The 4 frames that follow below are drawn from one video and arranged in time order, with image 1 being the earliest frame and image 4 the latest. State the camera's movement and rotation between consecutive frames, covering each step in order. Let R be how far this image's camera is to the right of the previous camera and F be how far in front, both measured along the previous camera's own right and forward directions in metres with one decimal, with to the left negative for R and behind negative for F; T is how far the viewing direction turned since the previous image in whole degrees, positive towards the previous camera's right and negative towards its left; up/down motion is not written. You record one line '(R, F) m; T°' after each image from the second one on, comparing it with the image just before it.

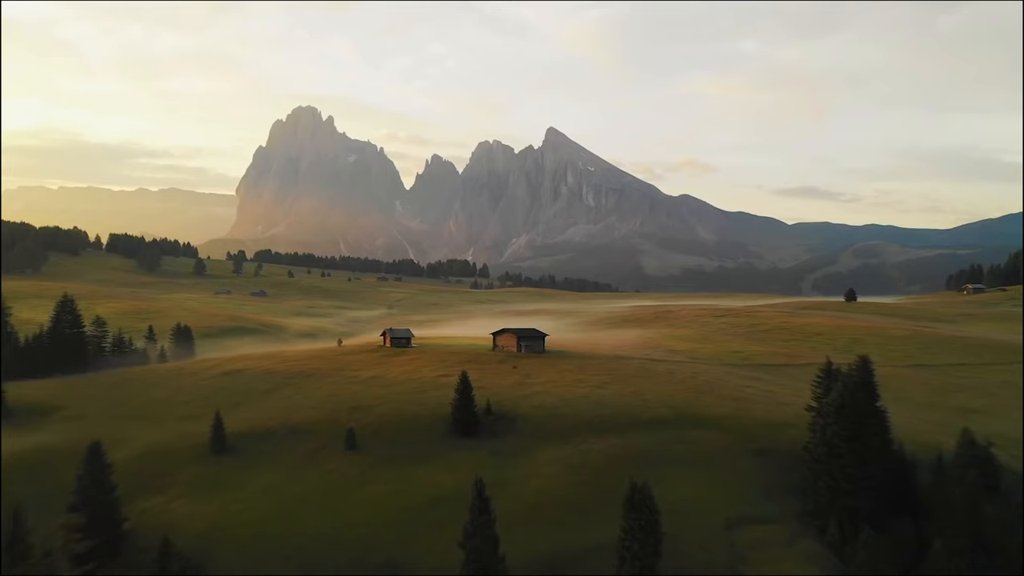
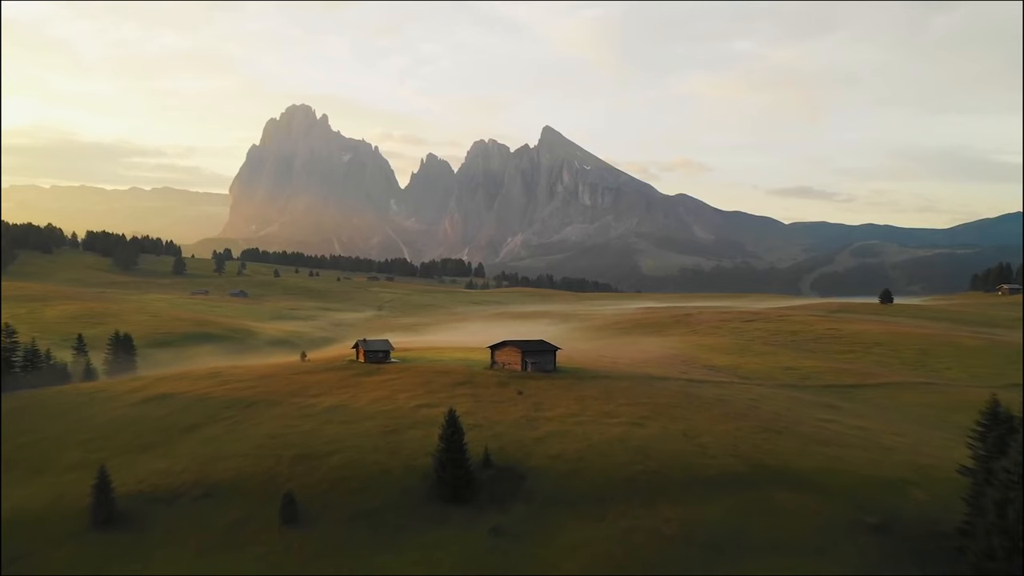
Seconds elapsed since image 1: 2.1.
(-0.4, +8.3) m; 0°
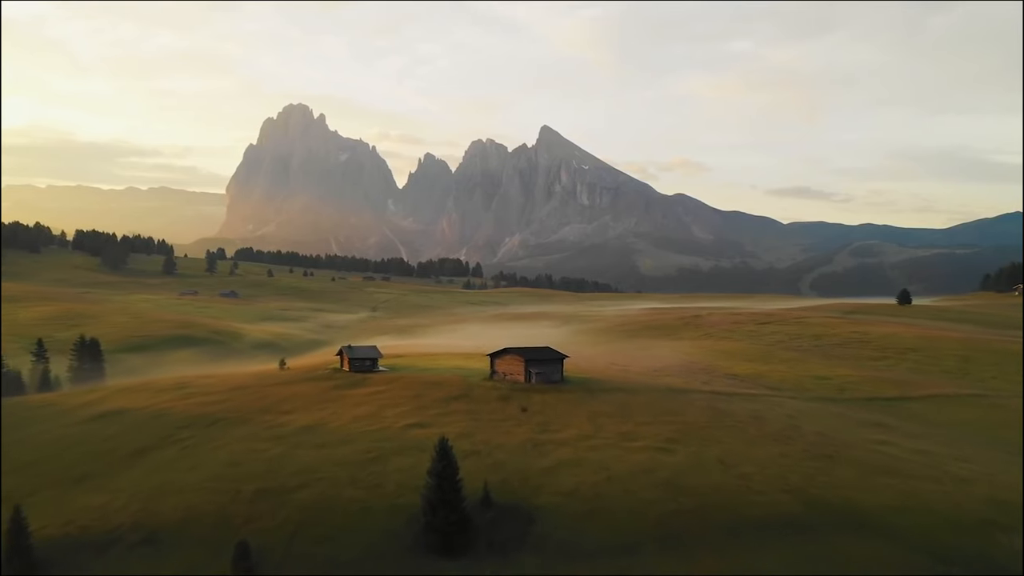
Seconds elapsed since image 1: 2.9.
(-0.2, +3.6) m; 0°
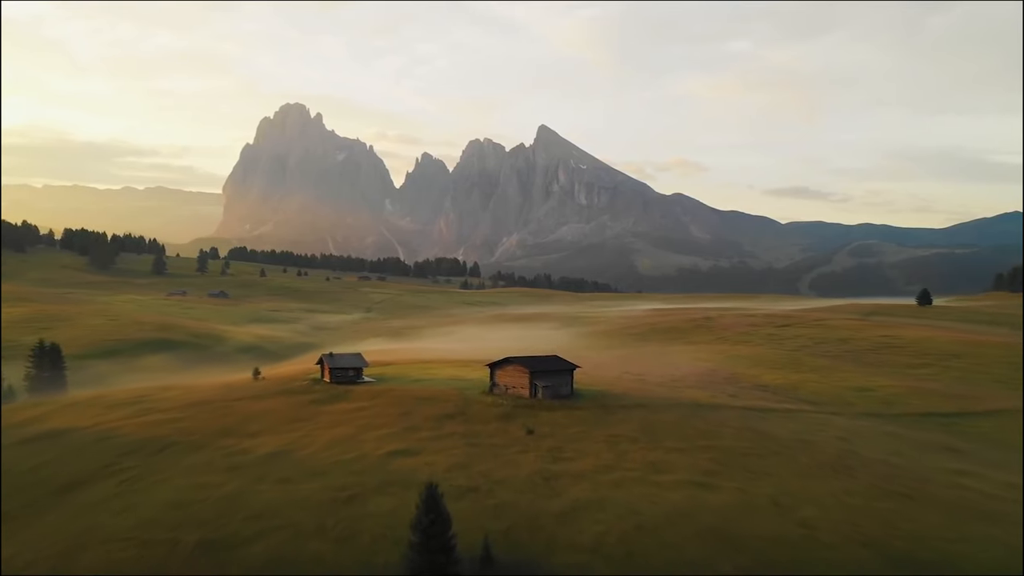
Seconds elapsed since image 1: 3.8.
(-0.2, +3.6) m; 0°
